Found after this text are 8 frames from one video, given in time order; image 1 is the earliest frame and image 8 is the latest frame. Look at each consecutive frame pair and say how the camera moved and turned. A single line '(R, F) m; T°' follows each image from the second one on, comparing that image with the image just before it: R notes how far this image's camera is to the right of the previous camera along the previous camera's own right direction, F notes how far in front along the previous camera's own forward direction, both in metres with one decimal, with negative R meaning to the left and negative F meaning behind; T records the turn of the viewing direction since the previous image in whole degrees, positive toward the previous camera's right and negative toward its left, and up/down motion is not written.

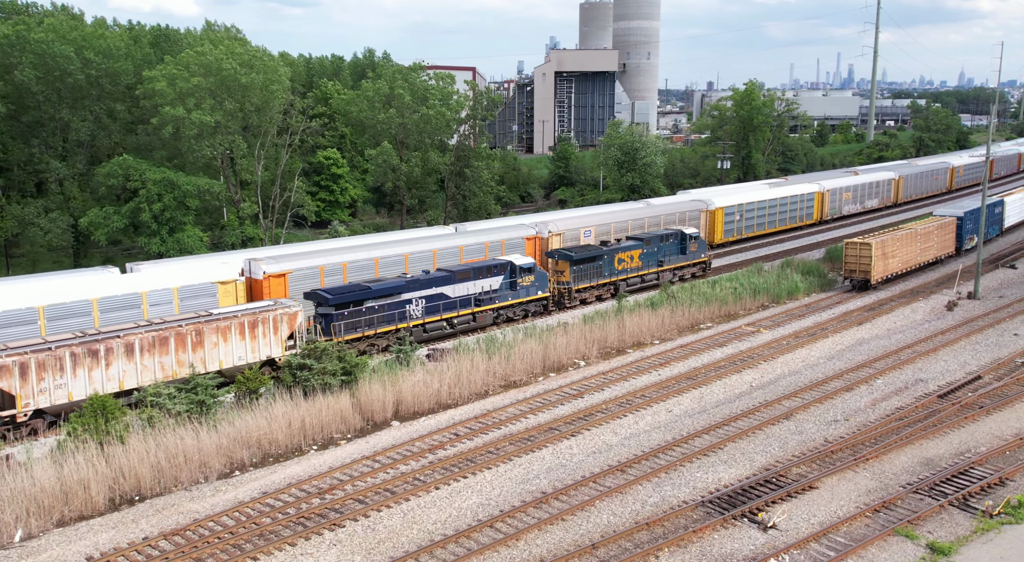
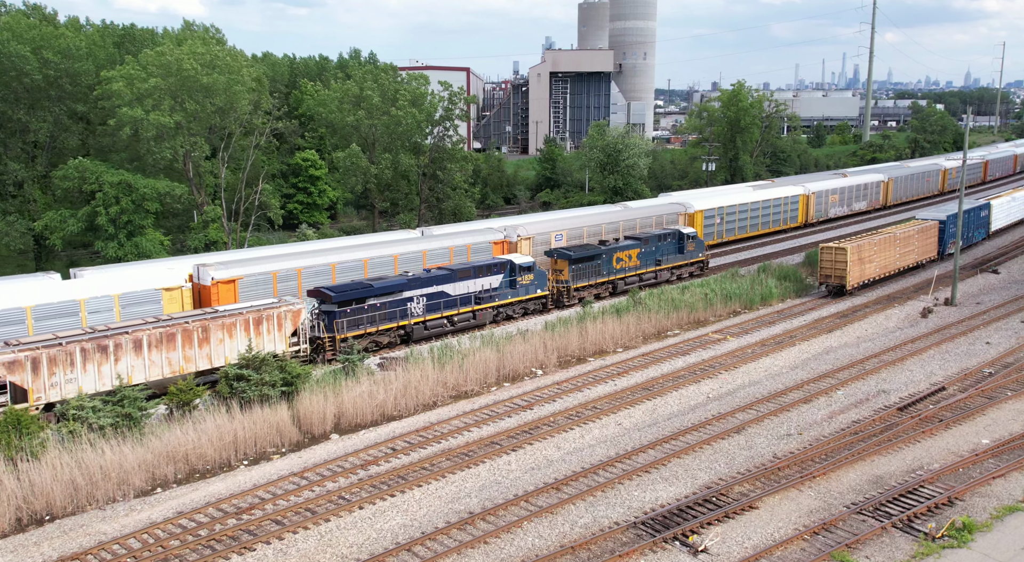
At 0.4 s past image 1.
(+1.3, +0.6) m; 0°
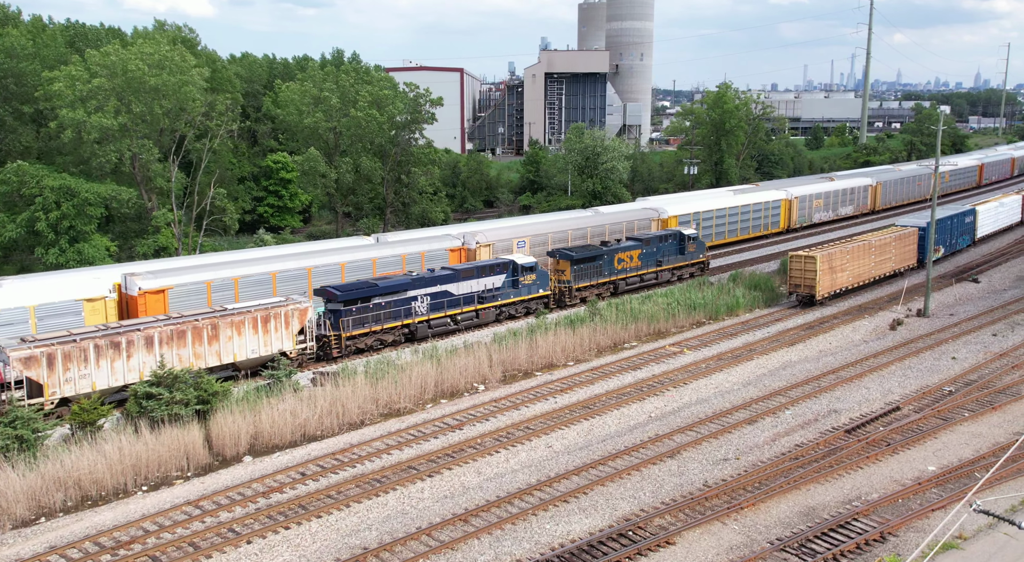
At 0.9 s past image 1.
(+1.7, +1.0) m; 0°
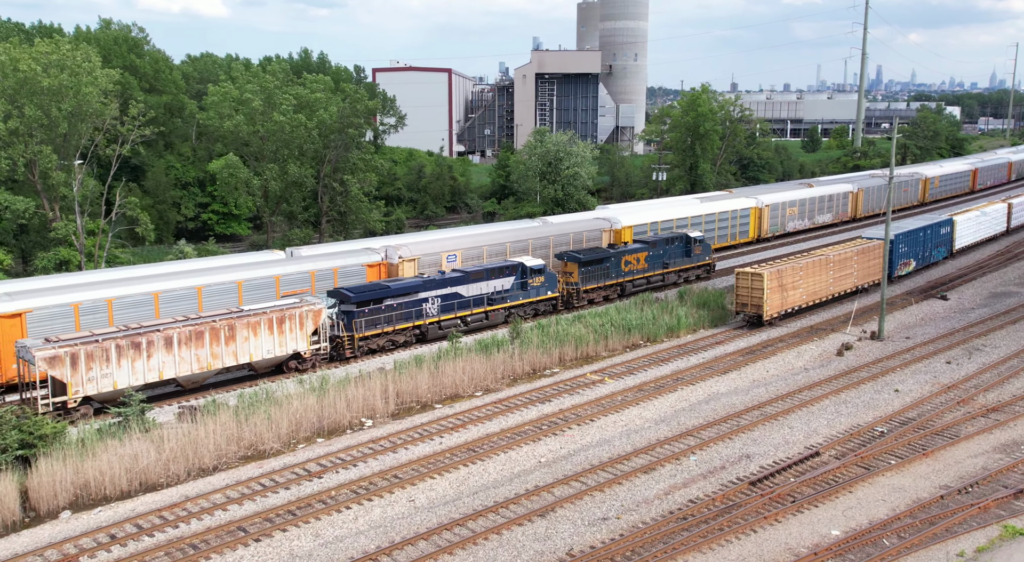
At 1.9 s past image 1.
(+2.8, +2.2) m; 0°
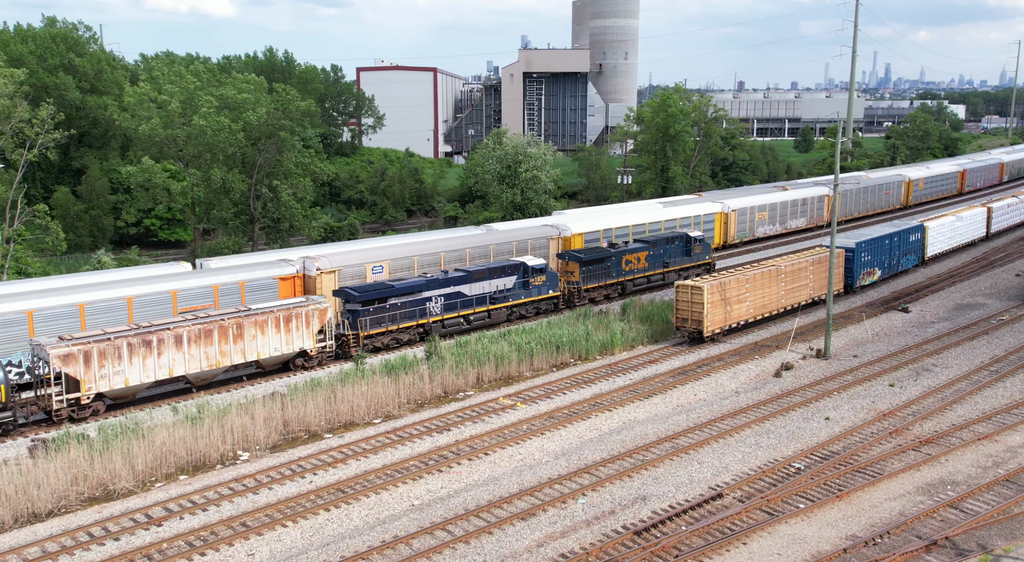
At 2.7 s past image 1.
(+2.6, +1.8) m; 0°
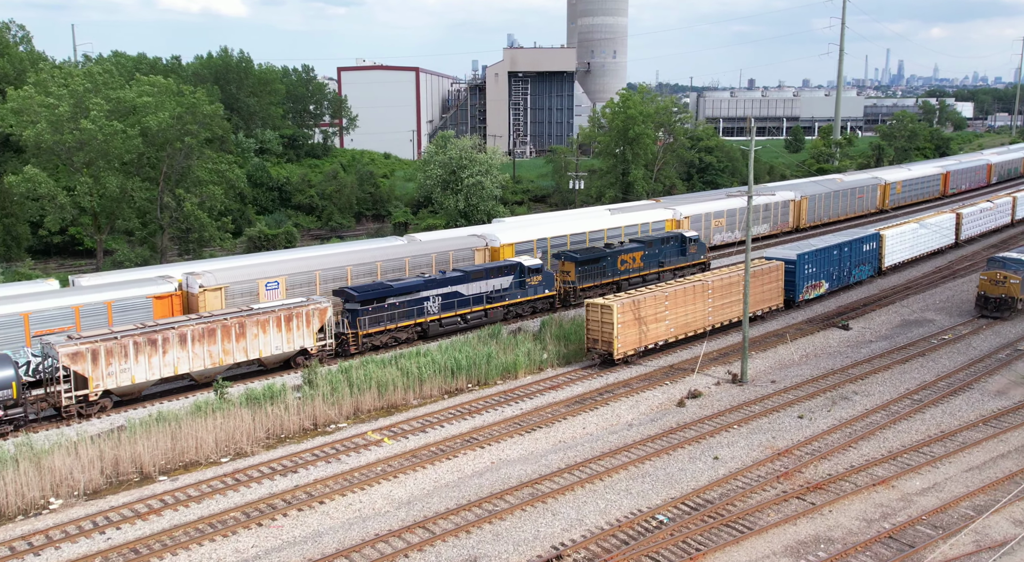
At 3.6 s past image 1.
(+3.4, +2.0) m; 0°
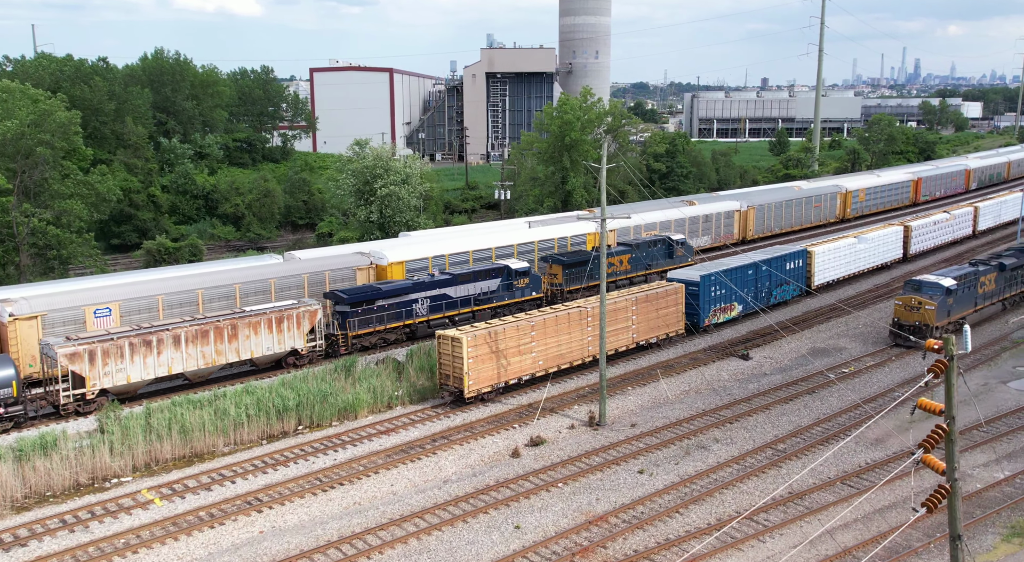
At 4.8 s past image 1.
(+4.7, +2.6) m; 0°
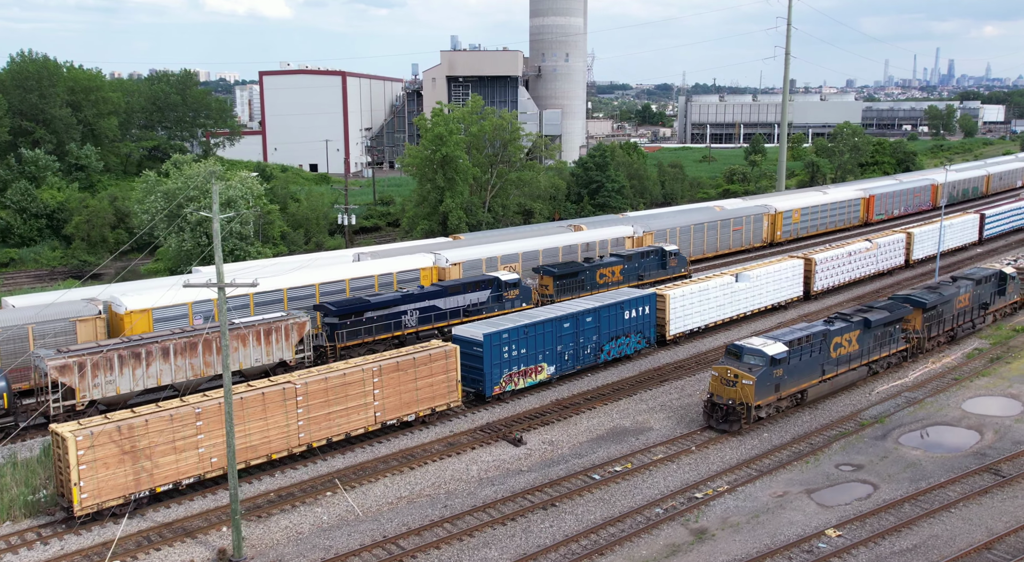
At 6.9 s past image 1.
(+8.4, +6.1) m; -1°
